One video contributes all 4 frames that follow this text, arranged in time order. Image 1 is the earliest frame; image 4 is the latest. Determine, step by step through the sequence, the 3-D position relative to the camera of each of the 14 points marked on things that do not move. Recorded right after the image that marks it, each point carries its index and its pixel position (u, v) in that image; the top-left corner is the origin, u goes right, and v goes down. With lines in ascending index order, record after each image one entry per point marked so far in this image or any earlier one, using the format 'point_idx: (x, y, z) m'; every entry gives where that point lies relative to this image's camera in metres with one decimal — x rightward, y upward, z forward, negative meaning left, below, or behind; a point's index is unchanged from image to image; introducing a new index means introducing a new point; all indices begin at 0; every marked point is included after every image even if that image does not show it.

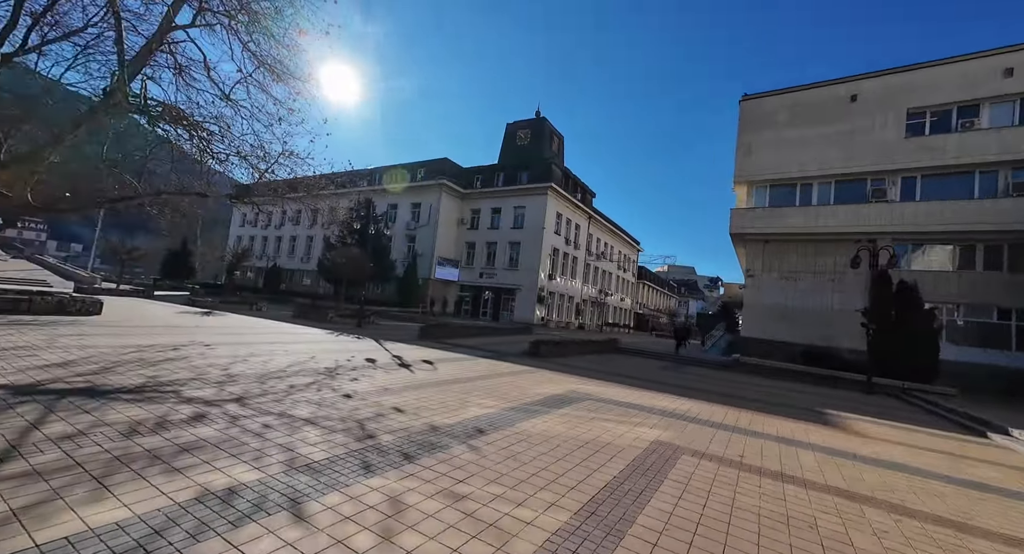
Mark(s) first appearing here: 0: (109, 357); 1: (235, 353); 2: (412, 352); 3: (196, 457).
0: (-6.4, -1.3, +7.0) m
1: (-5.3, -1.5, +8.4) m
2: (-2.5, -1.9, +10.8) m
3: (-2.3, -1.3, +3.1) m
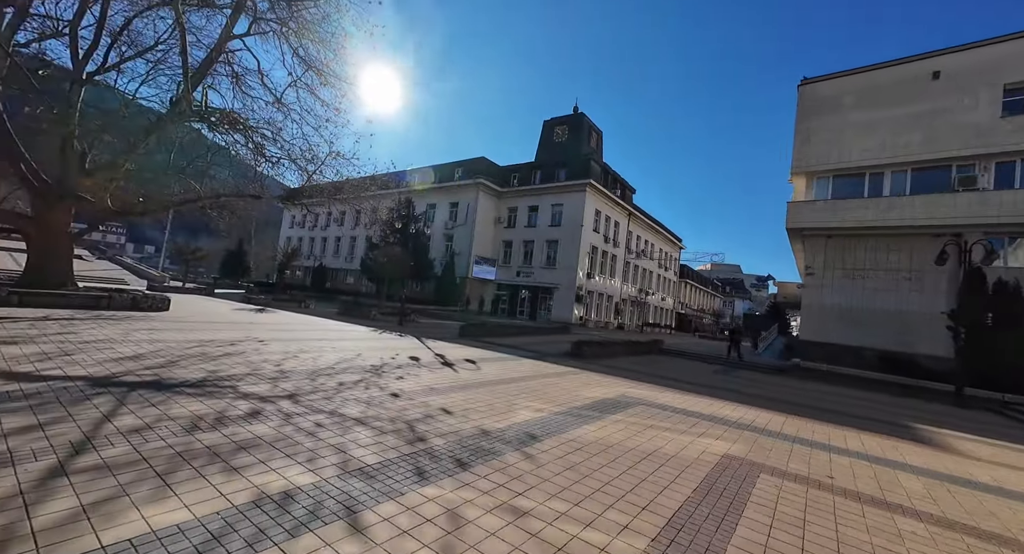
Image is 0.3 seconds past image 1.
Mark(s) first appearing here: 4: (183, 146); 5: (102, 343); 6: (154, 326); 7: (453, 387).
0: (-5.7, -1.3, +7.3) m
1: (-4.5, -1.4, +8.7) m
2: (-1.4, -1.8, +10.8) m
3: (-1.8, -1.3, +3.1) m
4: (-12.8, +5.1, +16.8) m
5: (-7.1, -1.1, +7.6) m
6: (-8.5, -1.2, +10.3) m
7: (-0.9, -1.6, +6.4) m
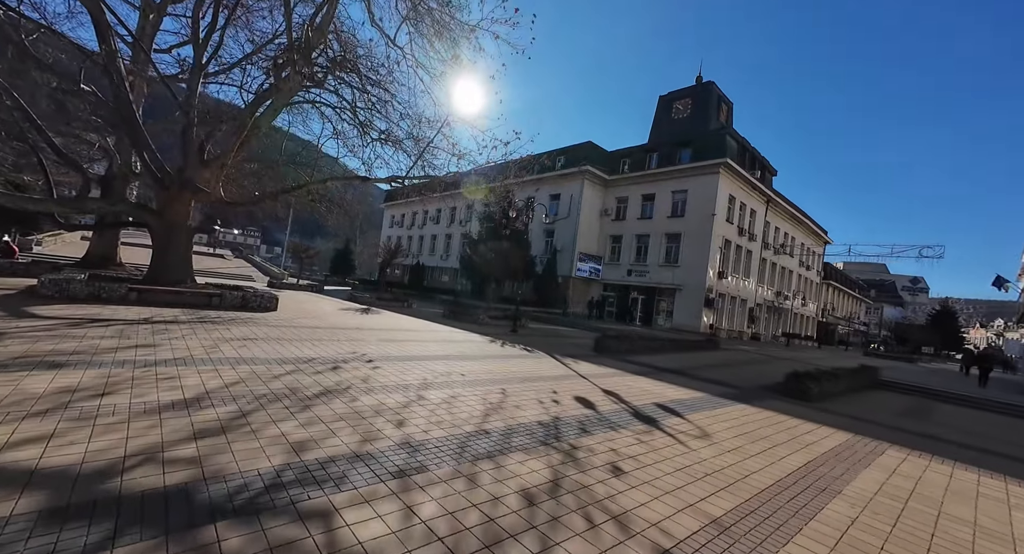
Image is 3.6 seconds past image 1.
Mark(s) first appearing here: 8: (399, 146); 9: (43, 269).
0: (-2.9, -1.2, +4.9) m
1: (-1.4, -1.4, +6.0) m
2: (+1.9, -1.8, +7.5) m
3: (+0.1, -1.3, 0.0) m
4: (-7.9, +5.2, +15.6) m
5: (-4.2, -1.1, +5.4) m
6: (-5.0, -1.1, +8.4) m
7: (+1.7, -1.6, +3.0) m
8: (-3.5, +4.0, +13.4) m
9: (-15.1, +0.3, +13.9) m
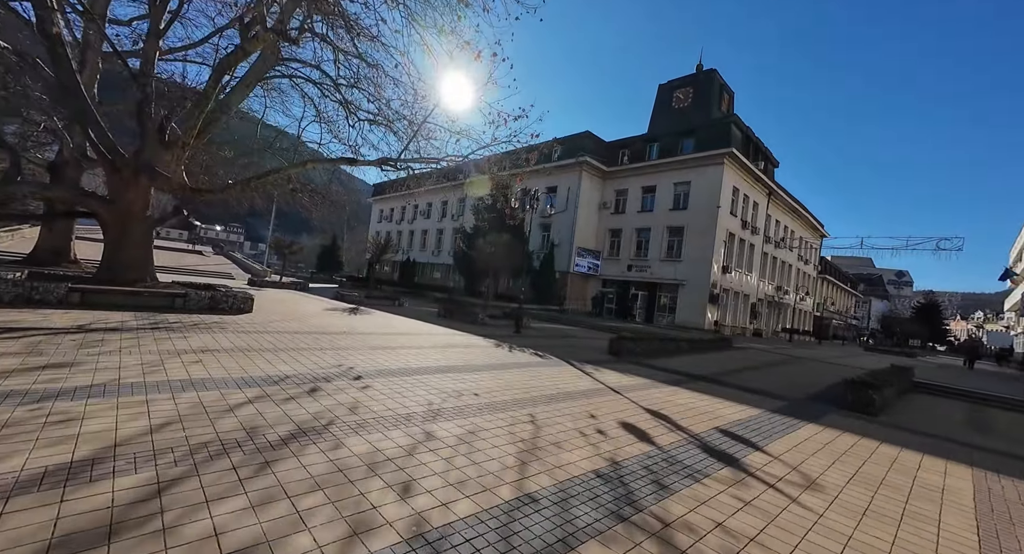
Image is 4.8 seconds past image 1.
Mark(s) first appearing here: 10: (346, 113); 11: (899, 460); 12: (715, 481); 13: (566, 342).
0: (-2.5, -1.2, +3.4) m
1: (-1.1, -1.4, +4.6) m
2: (+2.2, -1.8, +6.2) m
3: (+0.5, -1.3, -1.4) m
4: (-7.9, +5.2, +13.9) m
5: (-3.9, -1.1, +3.9) m
6: (-4.8, -1.1, +6.9) m
7: (+2.1, -1.6, +1.7) m
8: (-3.4, +4.1, +11.9) m
9: (-15.0, +0.3, +12.1) m
10: (-4.5, +4.5, +11.8) m
11: (+4.2, -1.9, +4.7) m
12: (+1.7, -1.7, +3.6) m
13: (+1.6, -1.9, +12.8) m
